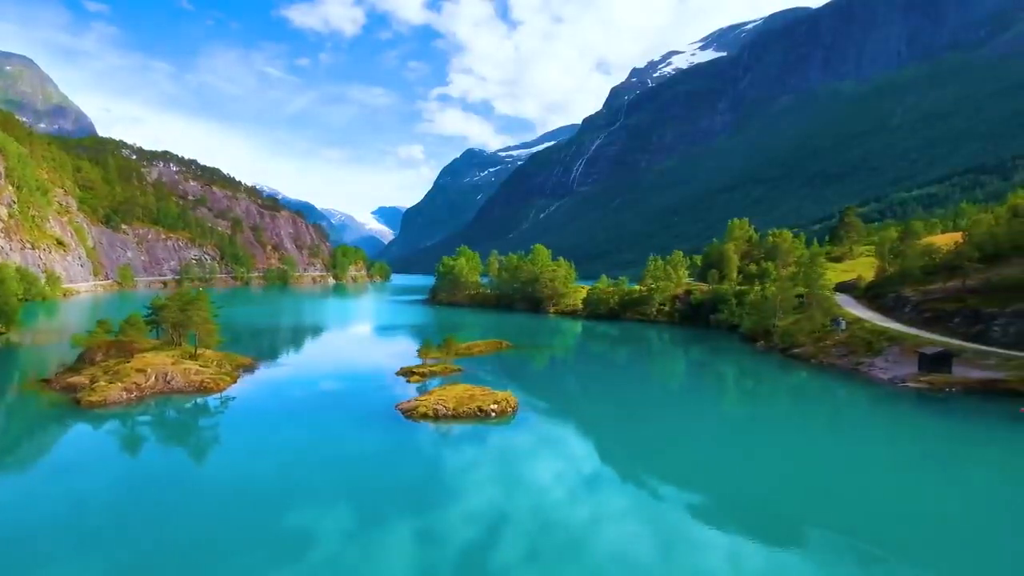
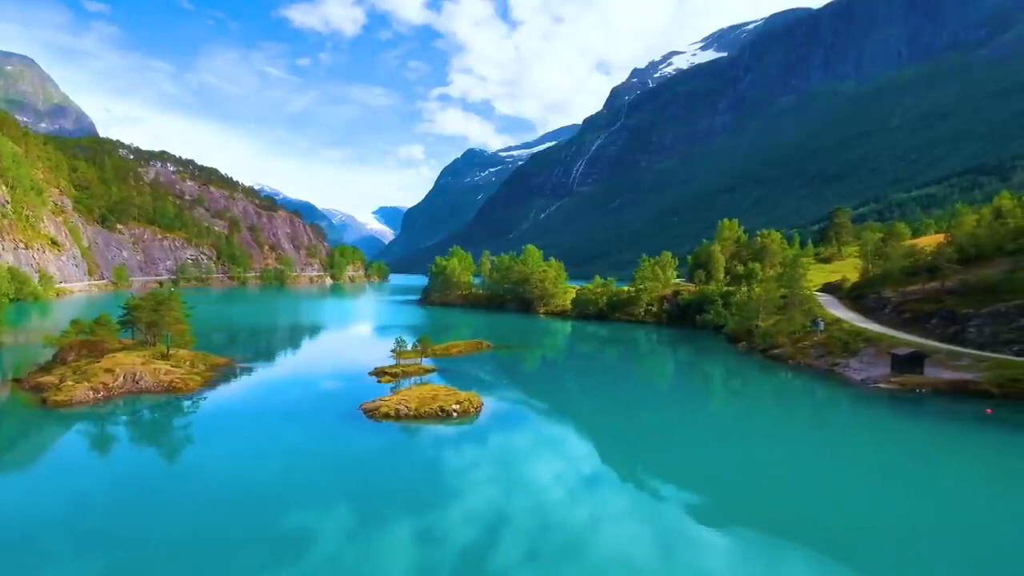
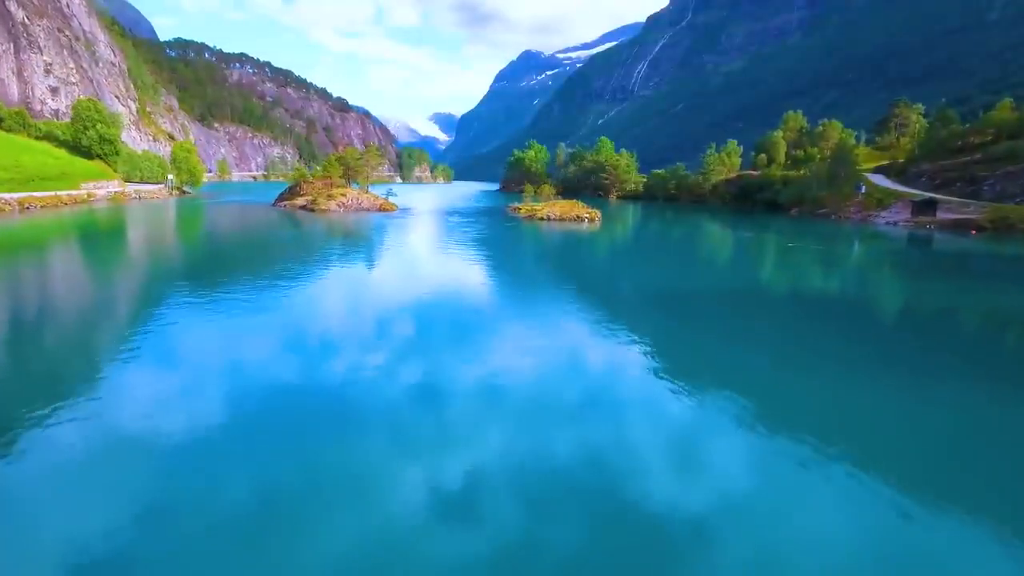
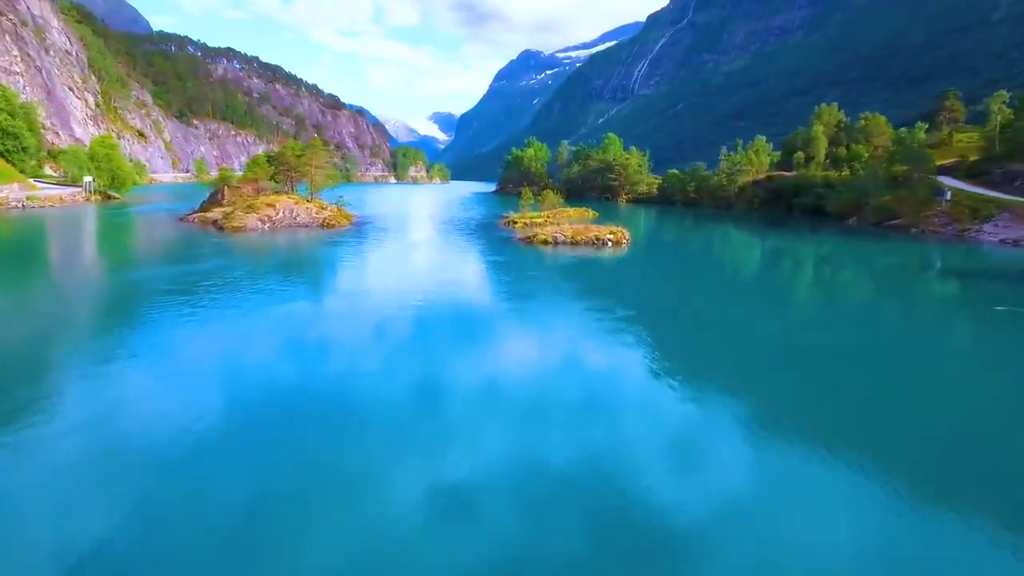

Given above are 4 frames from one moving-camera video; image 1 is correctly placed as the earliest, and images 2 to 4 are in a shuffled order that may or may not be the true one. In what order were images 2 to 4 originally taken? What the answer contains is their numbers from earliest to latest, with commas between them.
2, 3, 4
